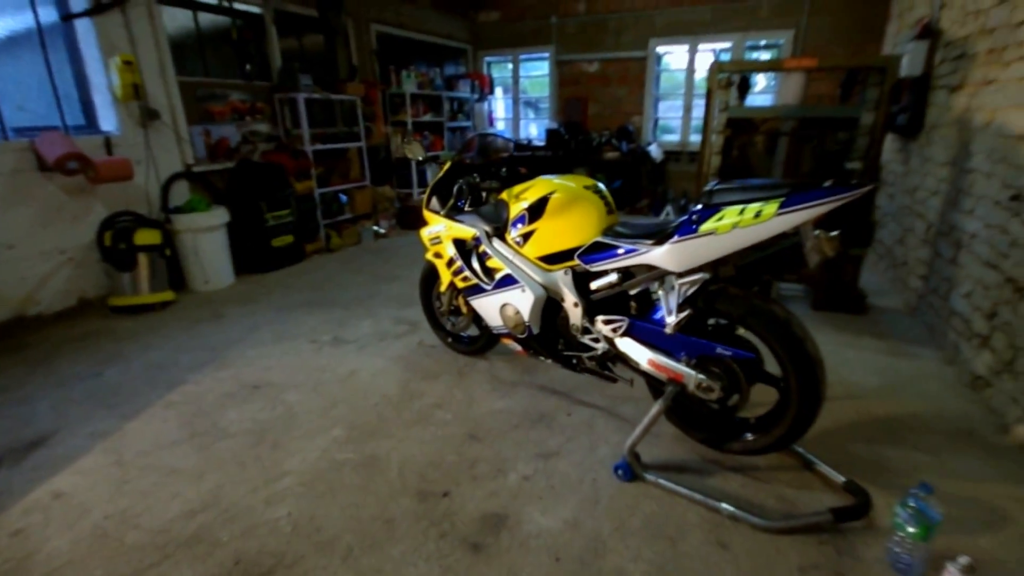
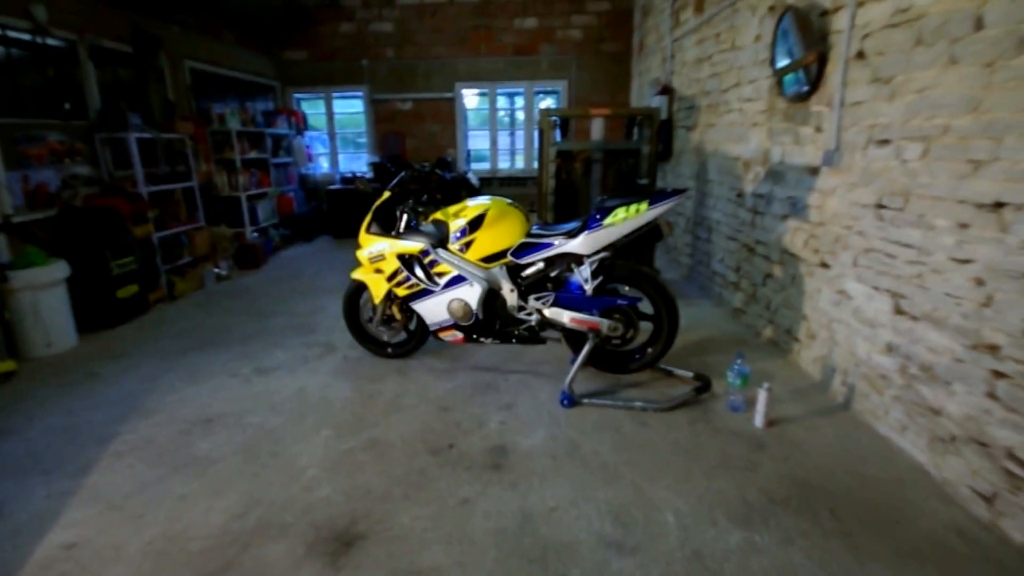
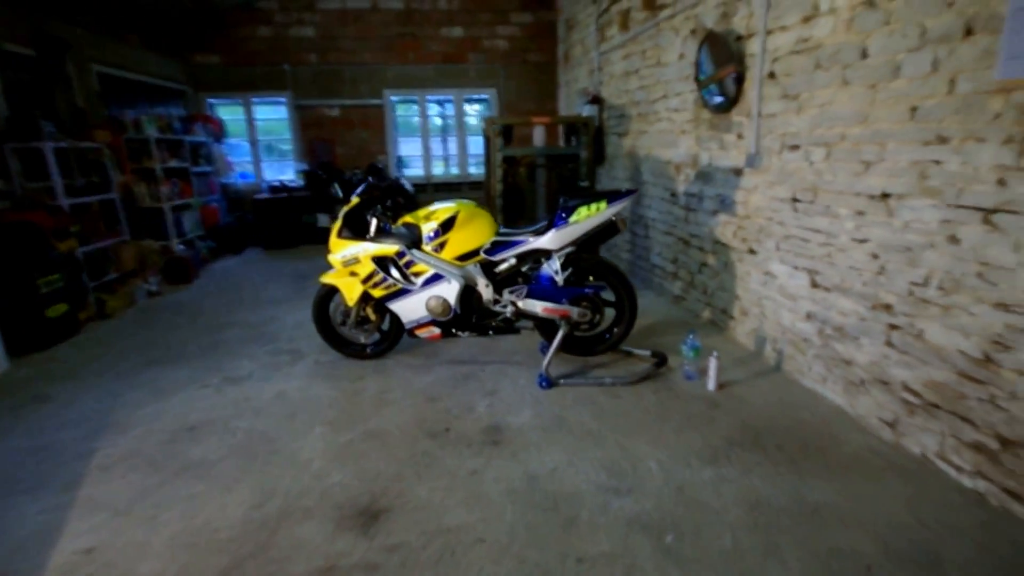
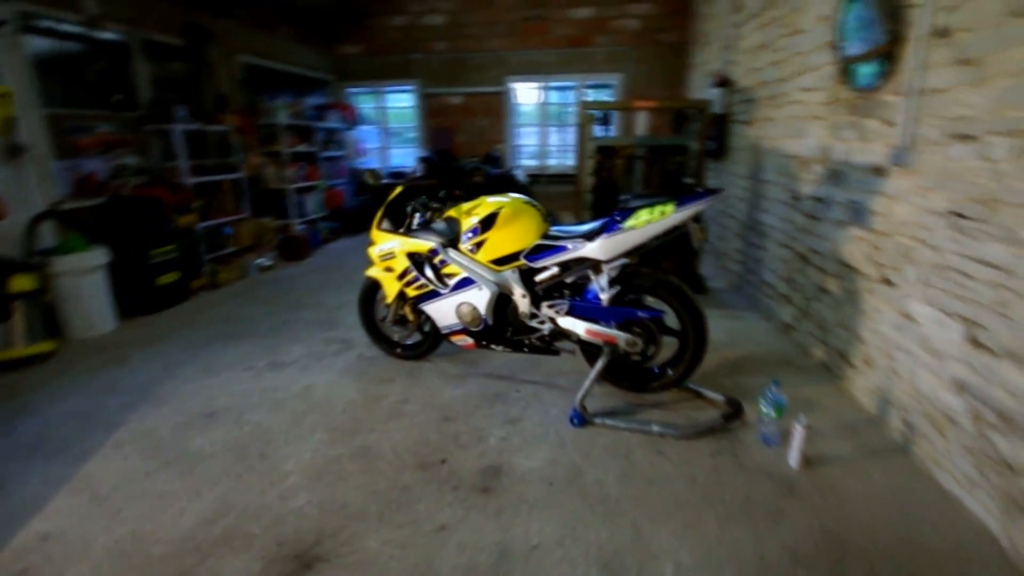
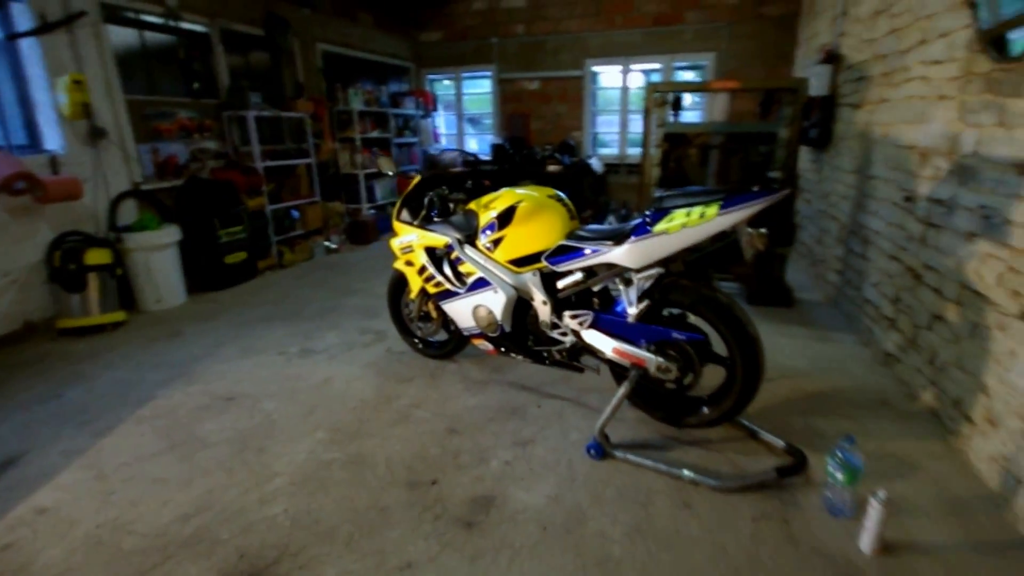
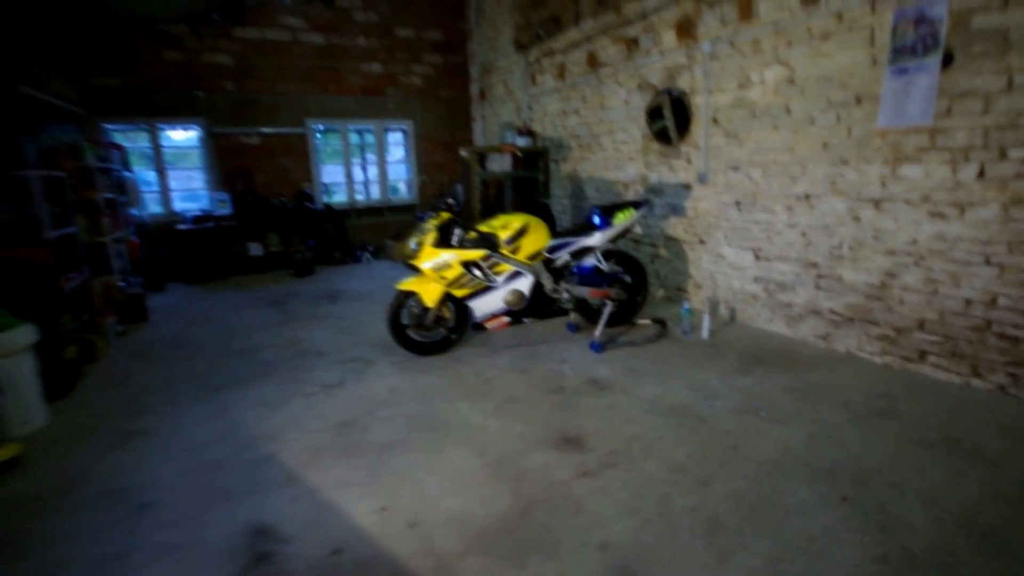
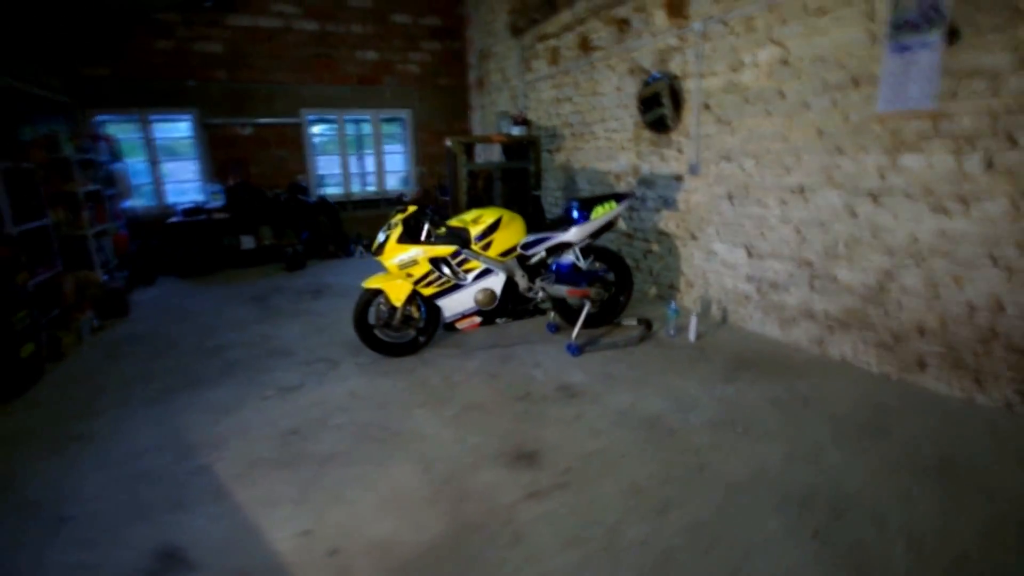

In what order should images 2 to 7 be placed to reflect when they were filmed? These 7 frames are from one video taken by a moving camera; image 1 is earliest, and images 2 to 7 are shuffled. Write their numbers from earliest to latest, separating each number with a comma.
5, 4, 2, 3, 7, 6
